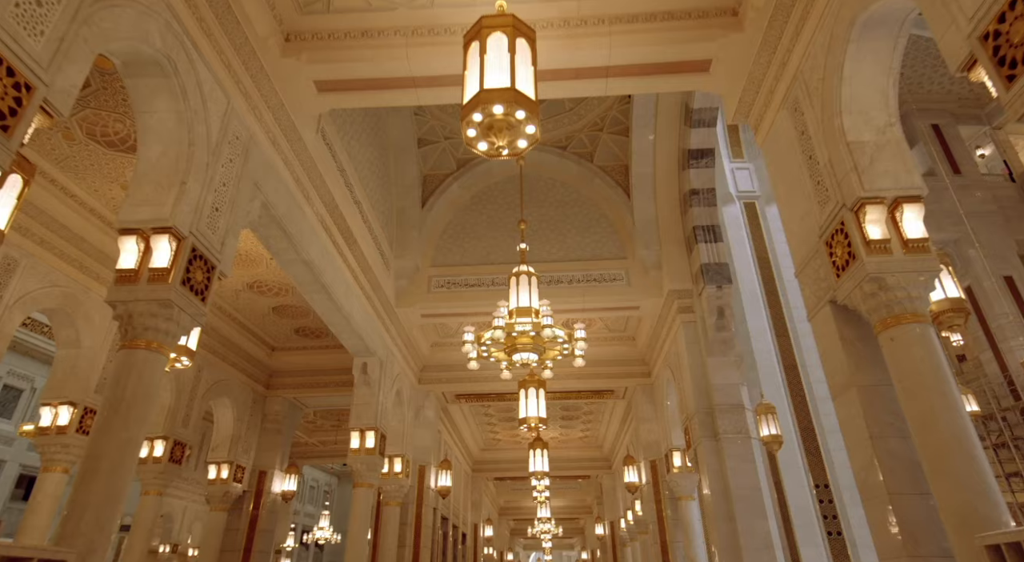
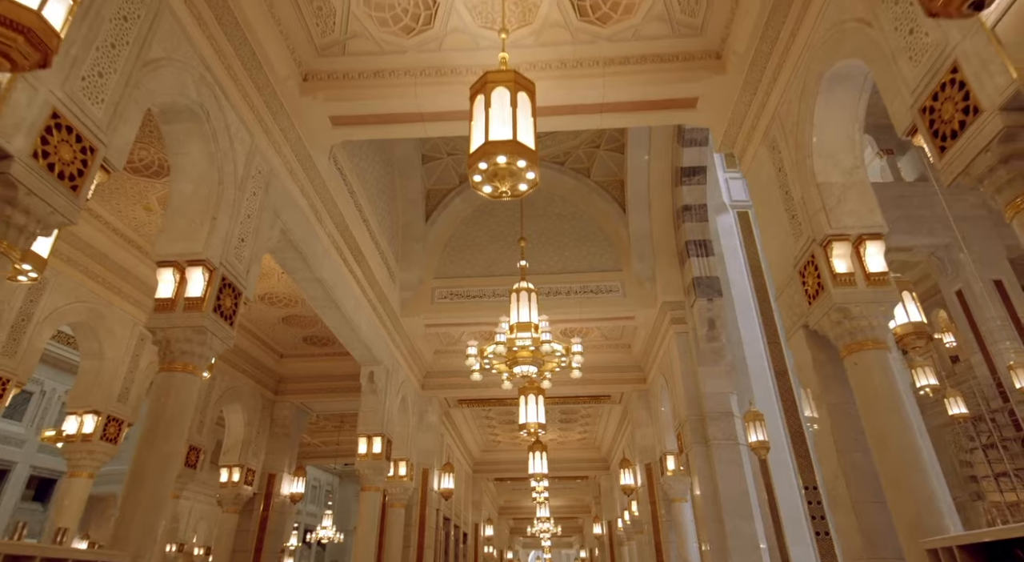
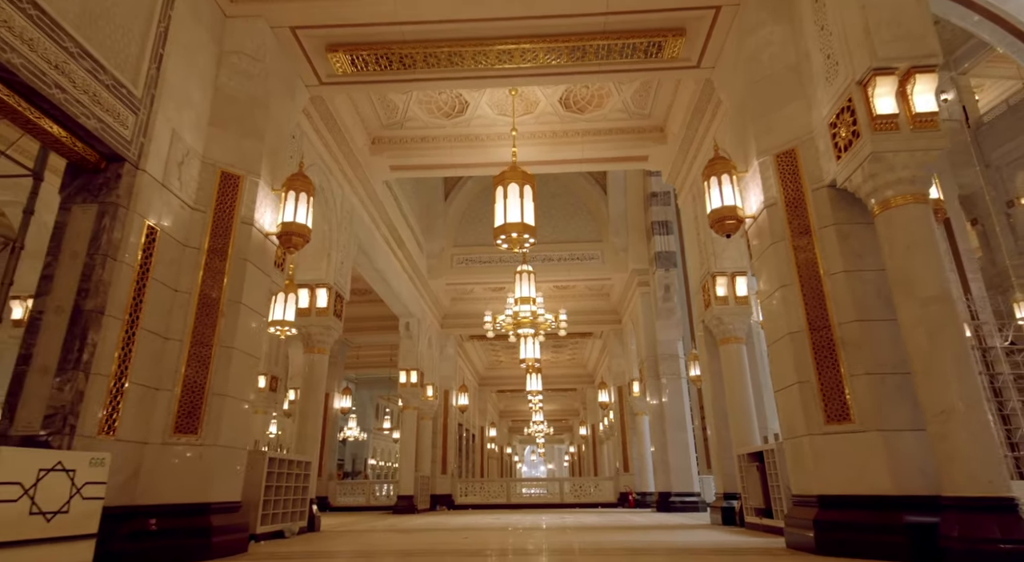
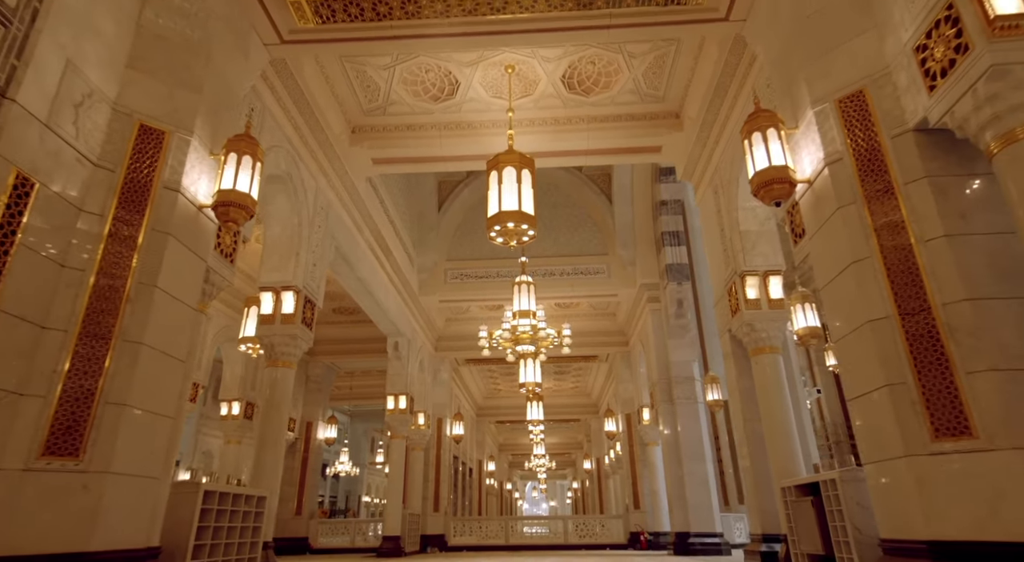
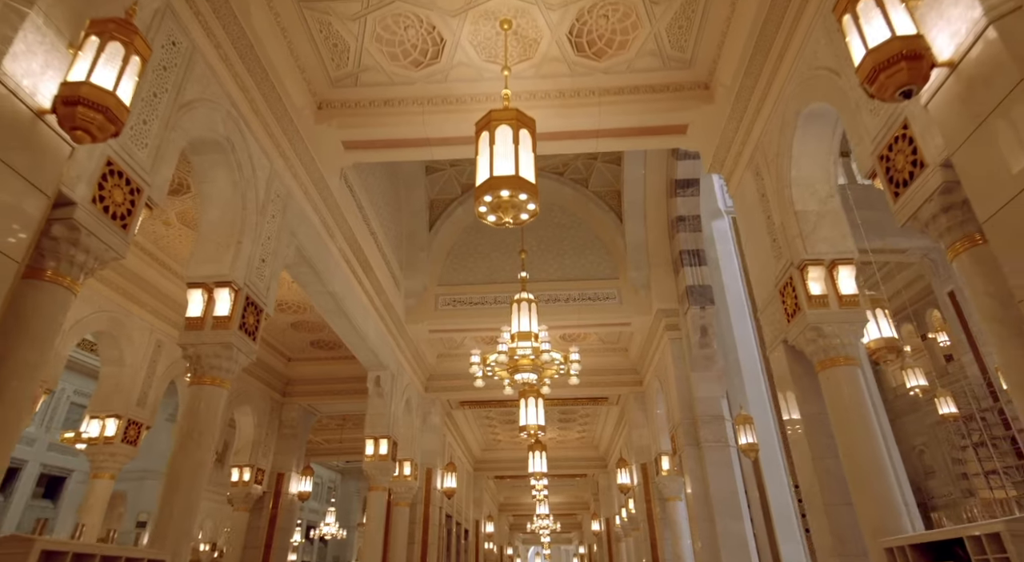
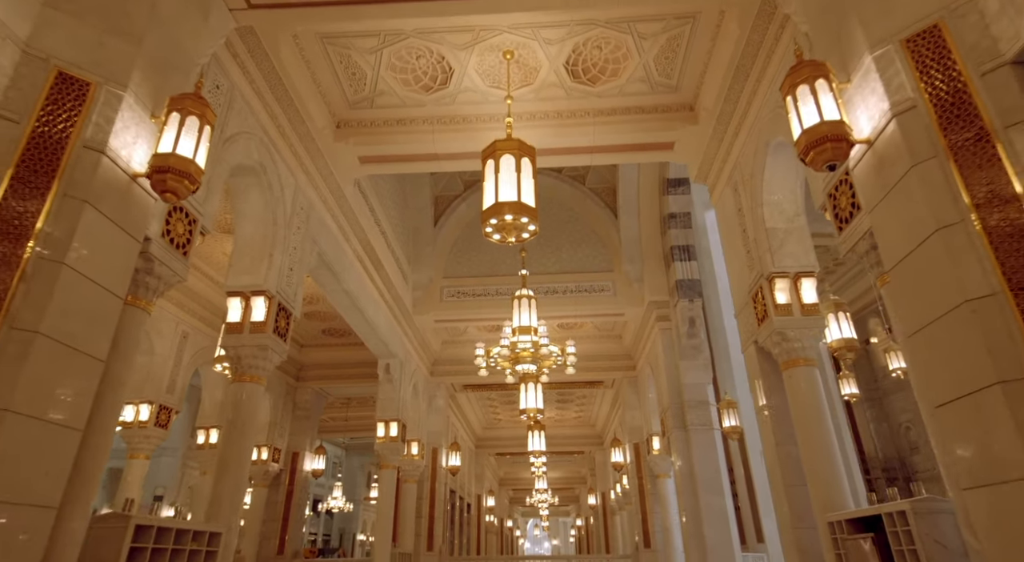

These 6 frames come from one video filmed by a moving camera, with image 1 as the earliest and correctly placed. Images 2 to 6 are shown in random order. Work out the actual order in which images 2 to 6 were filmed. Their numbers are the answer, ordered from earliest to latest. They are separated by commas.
2, 5, 6, 4, 3
